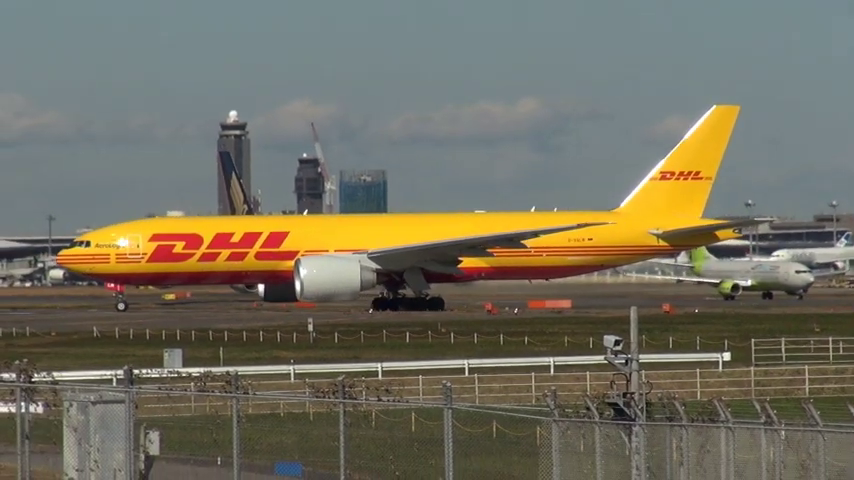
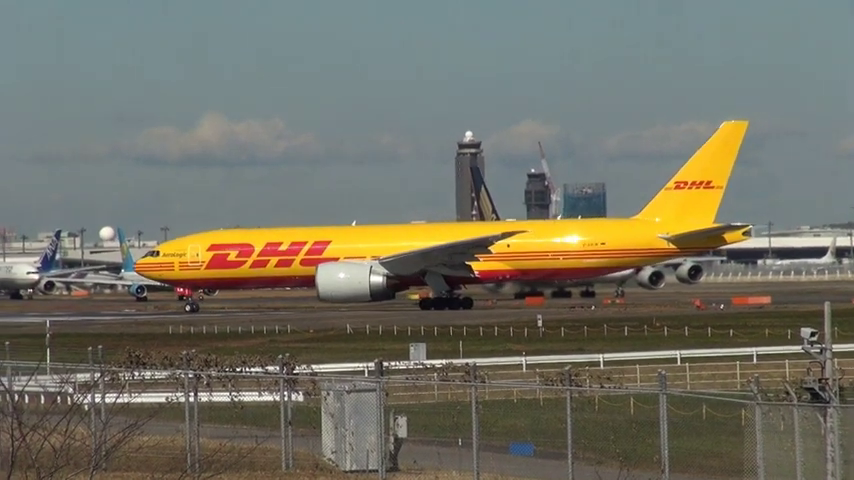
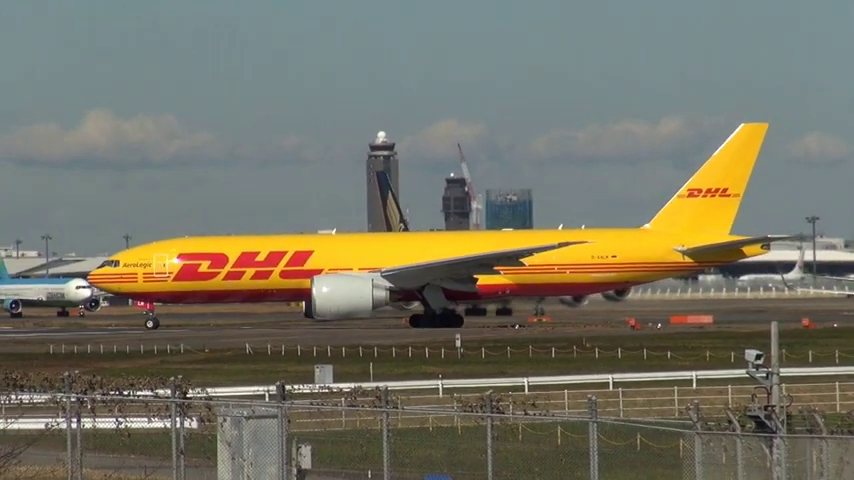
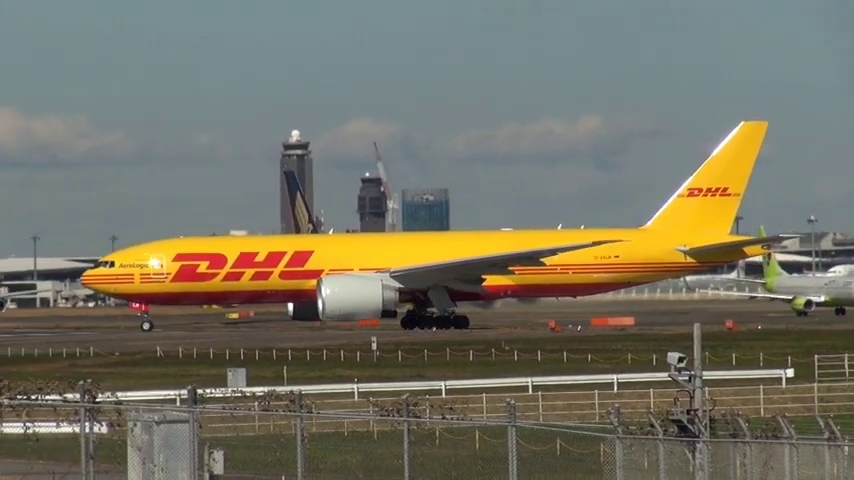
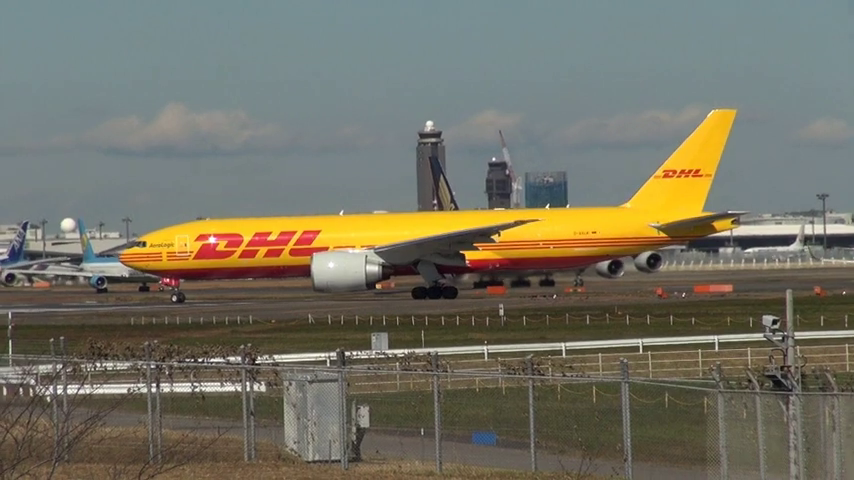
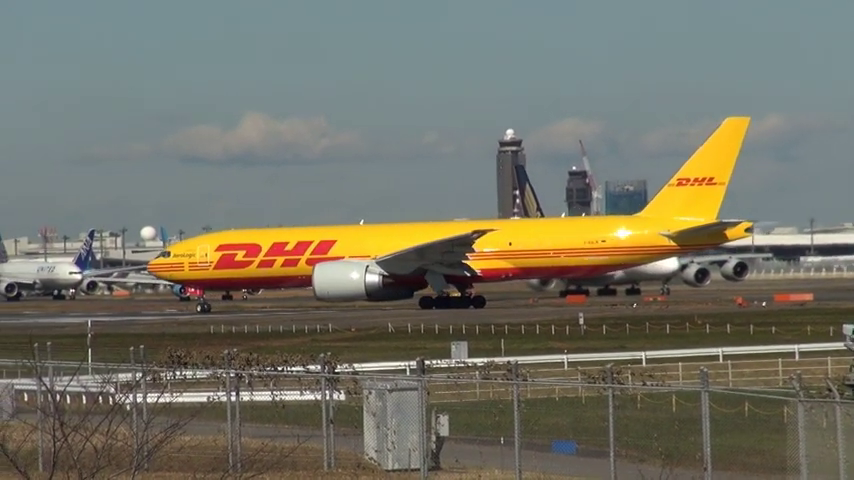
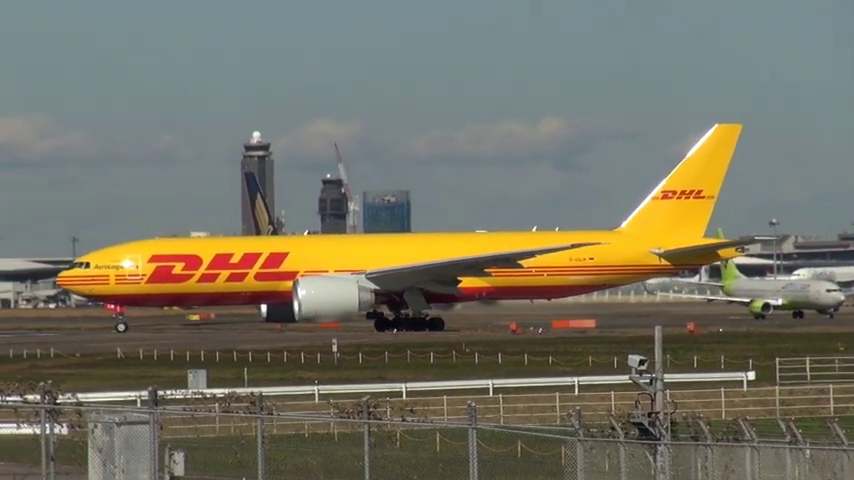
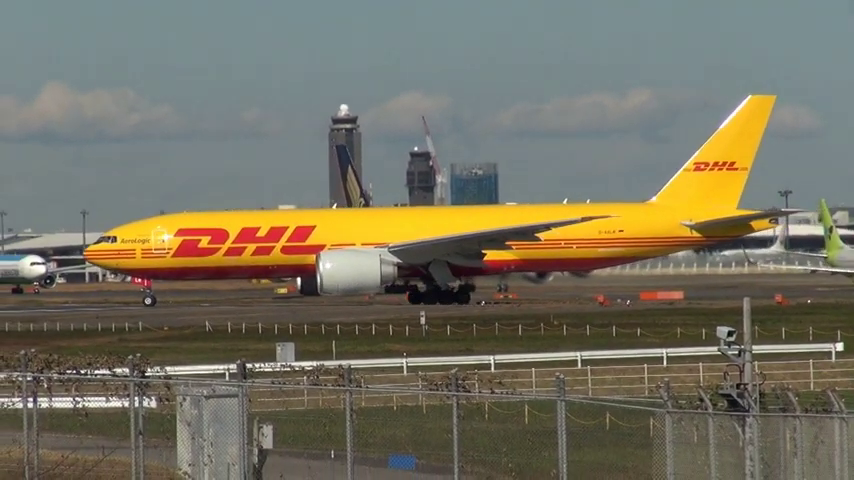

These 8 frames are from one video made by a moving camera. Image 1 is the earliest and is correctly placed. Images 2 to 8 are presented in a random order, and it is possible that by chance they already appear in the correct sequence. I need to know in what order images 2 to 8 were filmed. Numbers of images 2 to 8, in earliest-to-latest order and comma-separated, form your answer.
7, 4, 8, 3, 5, 2, 6
